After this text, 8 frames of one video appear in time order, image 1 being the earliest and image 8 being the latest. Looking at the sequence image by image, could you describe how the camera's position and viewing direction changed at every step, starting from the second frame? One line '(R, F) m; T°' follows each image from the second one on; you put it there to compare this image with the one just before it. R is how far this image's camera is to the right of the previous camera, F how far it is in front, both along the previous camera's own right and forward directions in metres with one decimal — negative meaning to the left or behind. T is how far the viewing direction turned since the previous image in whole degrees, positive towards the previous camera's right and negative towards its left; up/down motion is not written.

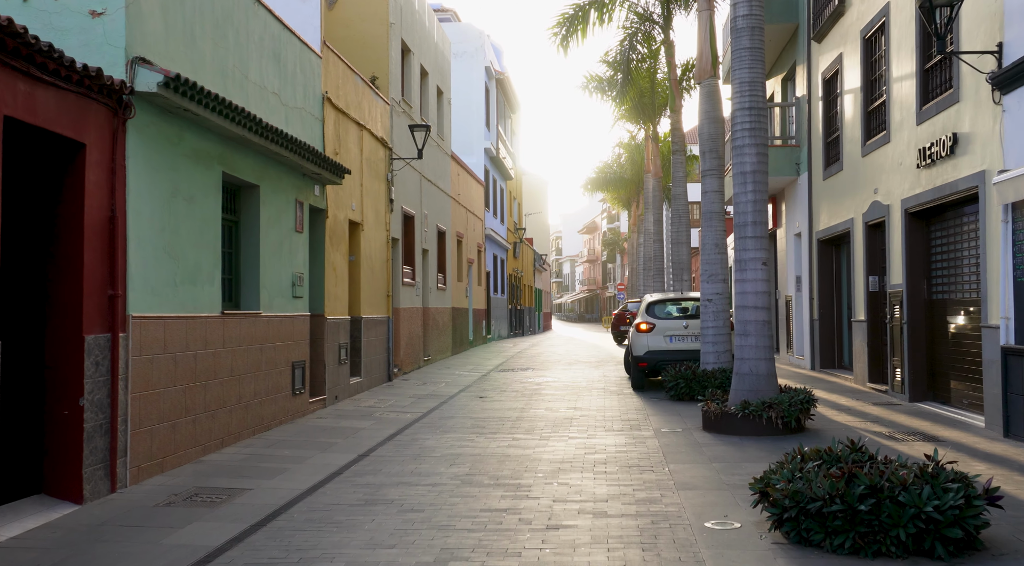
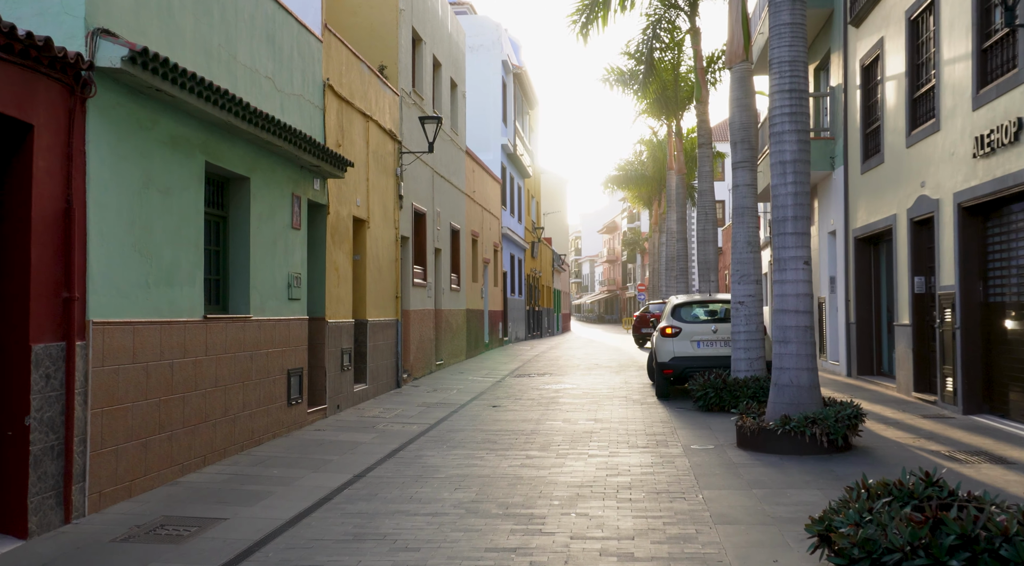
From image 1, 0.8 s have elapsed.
(+0.1, +1.0) m; -1°
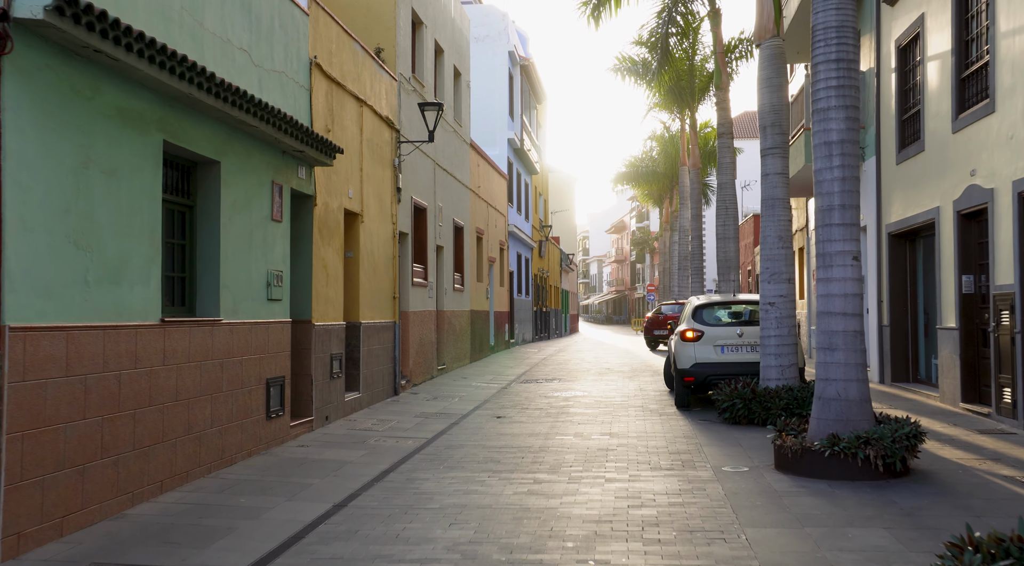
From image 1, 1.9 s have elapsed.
(0.0, +1.2) m; 0°
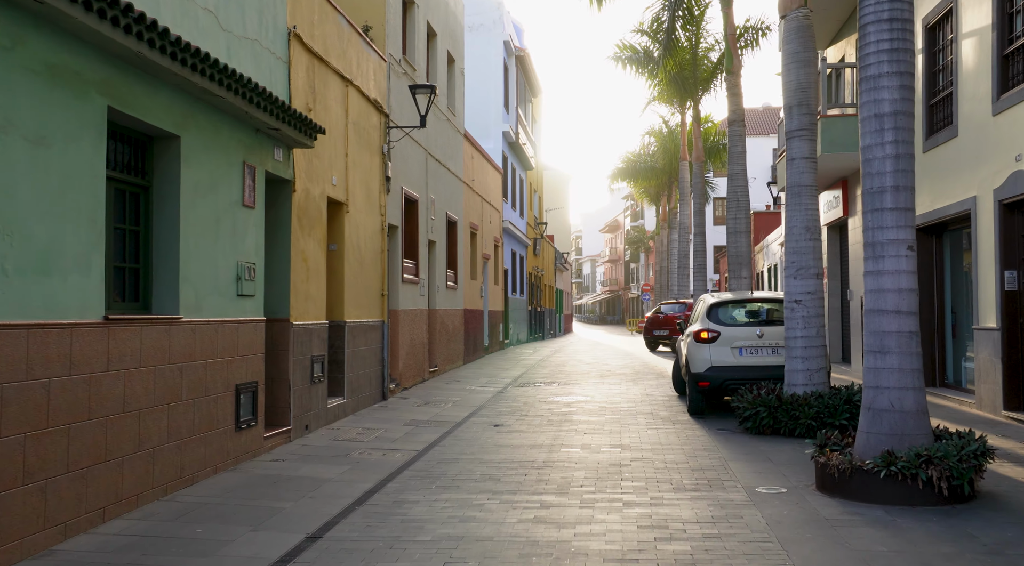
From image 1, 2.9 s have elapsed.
(-0.1, +1.1) m; +1°
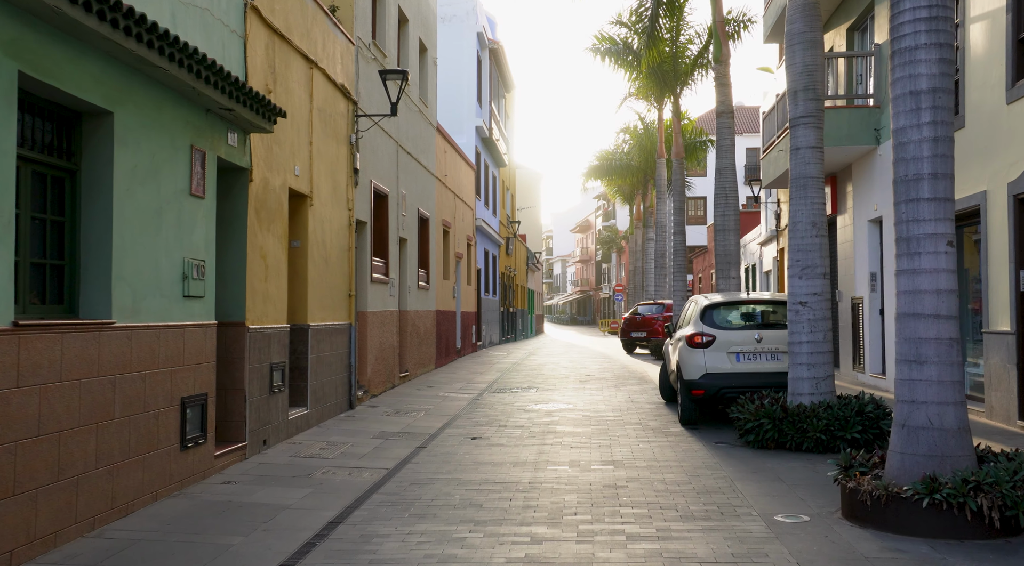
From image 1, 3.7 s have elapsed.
(-0.1, +0.9) m; +2°
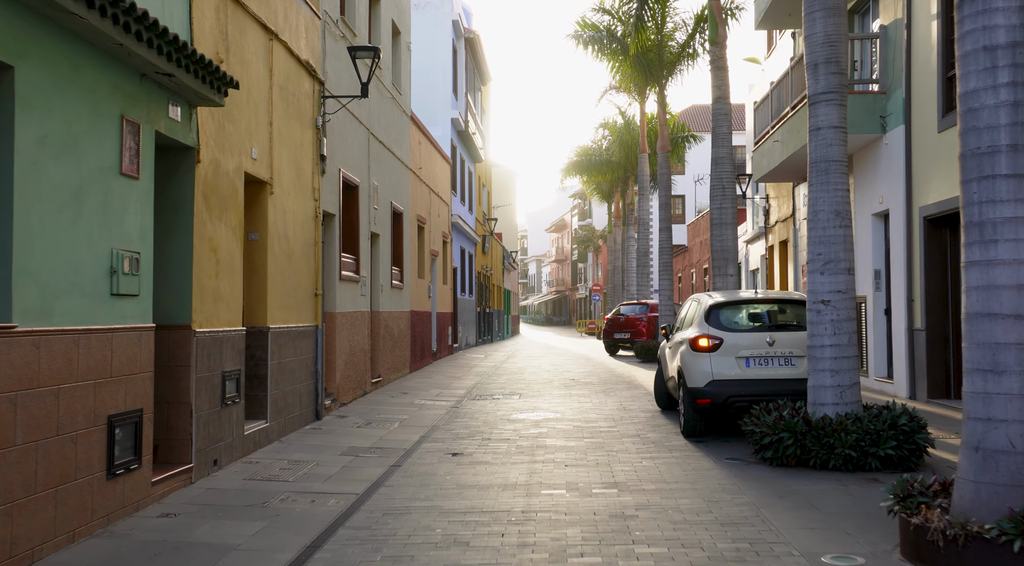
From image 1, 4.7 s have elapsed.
(-0.1, +1.2) m; +2°
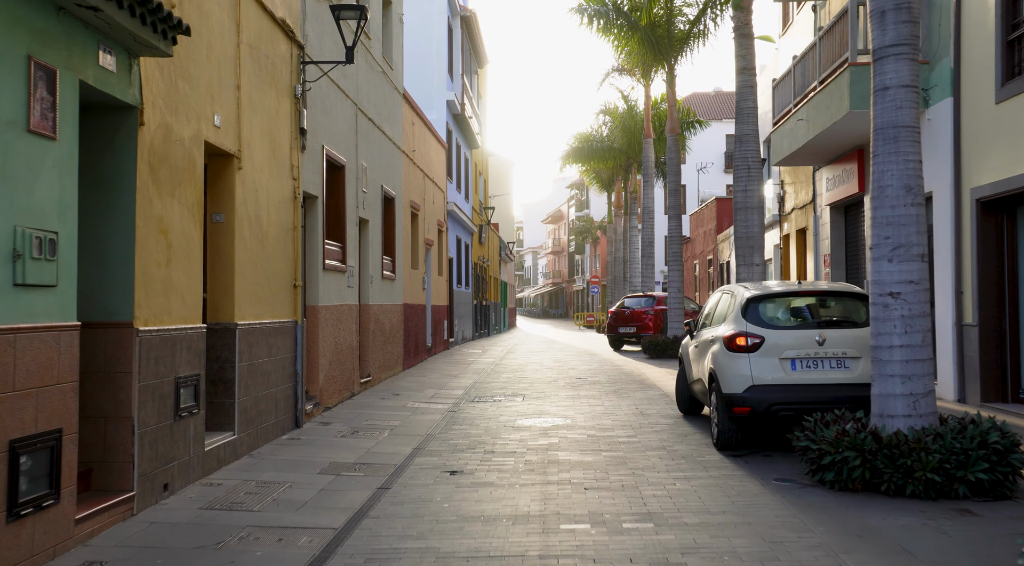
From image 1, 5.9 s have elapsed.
(-0.1, +1.4) m; 0°
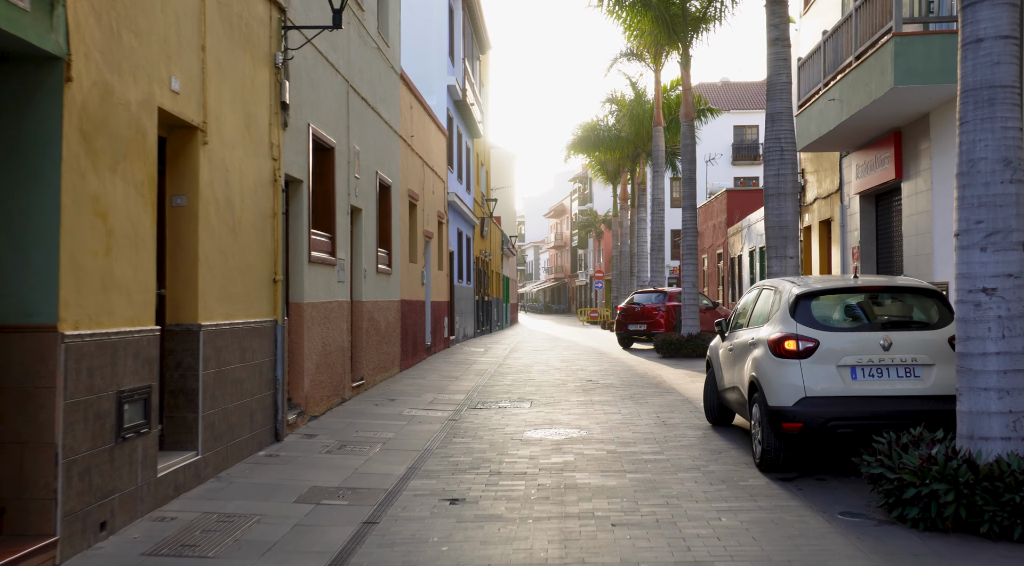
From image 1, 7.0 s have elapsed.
(-0.1, +1.3) m; 0°
